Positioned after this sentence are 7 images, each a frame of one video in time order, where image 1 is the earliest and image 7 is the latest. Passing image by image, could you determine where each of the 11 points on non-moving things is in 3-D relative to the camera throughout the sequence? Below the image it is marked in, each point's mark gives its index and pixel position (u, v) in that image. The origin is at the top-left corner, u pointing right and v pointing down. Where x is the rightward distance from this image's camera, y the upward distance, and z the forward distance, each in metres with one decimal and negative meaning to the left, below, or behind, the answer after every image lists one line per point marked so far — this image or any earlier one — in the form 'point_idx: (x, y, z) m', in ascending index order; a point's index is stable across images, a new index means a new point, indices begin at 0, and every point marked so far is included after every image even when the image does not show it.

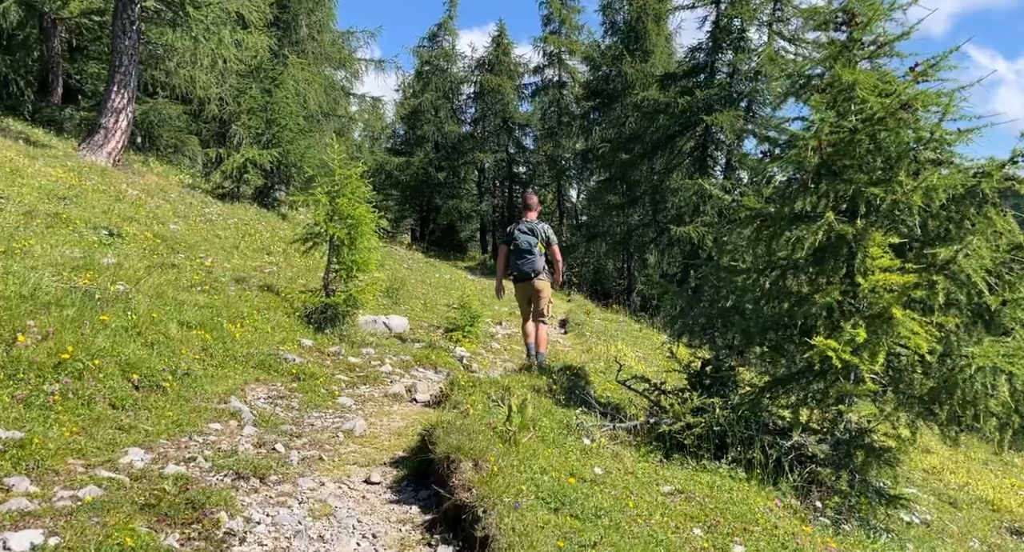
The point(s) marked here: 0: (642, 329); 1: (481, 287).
0: (+2.7, -1.1, +14.6) m
1: (-0.7, -0.3, +16.8) m
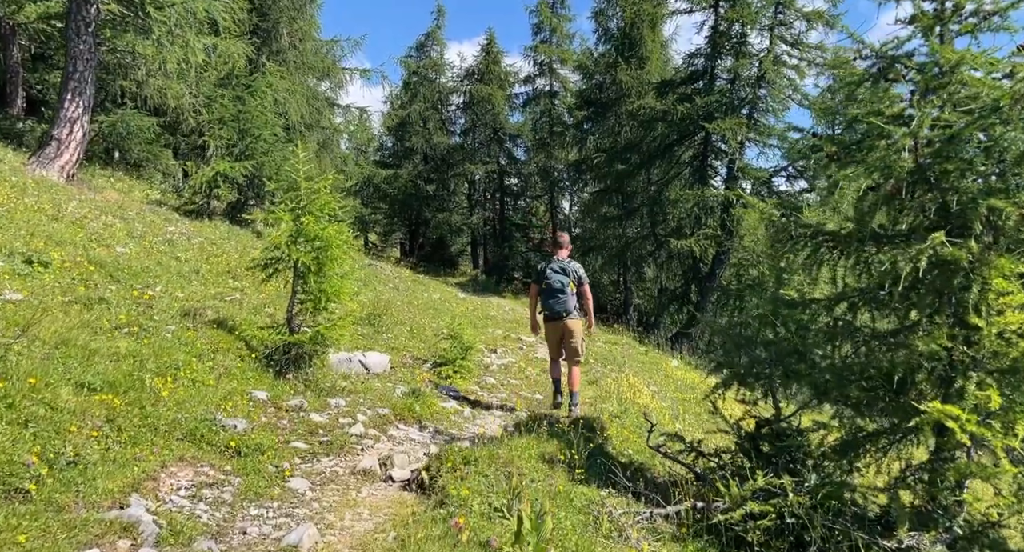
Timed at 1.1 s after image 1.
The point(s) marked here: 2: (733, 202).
0: (+2.6, -1.5, +13.5) m
1: (-0.9, -0.7, +15.7) m
2: (+5.9, +2.0, +19.4) m
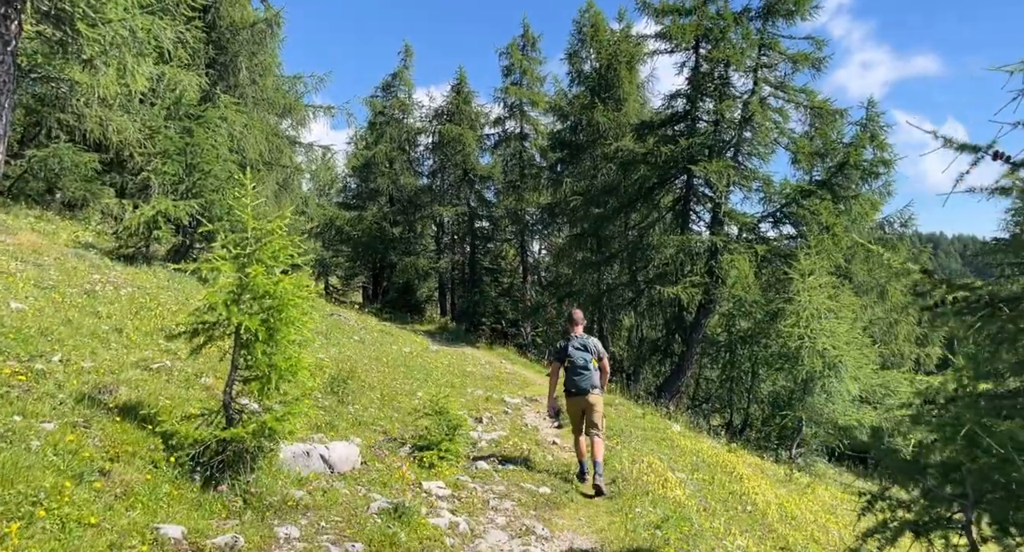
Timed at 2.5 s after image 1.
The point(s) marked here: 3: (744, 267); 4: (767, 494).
0: (+2.3, -2.4, +12.1) m
1: (-1.3, -1.7, +14.2) m
2: (+5.3, +0.7, +18.3) m
3: (+5.7, +0.2, +17.7) m
4: (+3.1, -2.6, +8.4) m
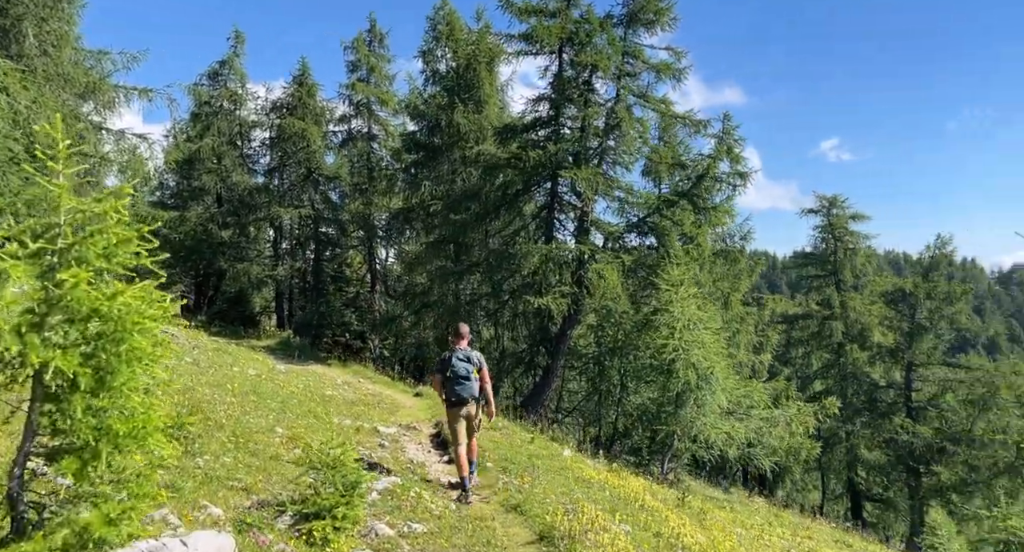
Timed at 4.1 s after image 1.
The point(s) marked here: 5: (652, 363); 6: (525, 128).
0: (+0.3, -2.5, +11.0) m
1: (-3.6, -1.8, +12.2) m
2: (+1.9, +0.5, +17.8) m
3: (+2.5, -0.1, +17.3) m
4: (+1.9, -2.7, +7.6) m
5: (+3.5, -2.1, +17.2) m
6: (+0.3, +4.1, +20.0) m
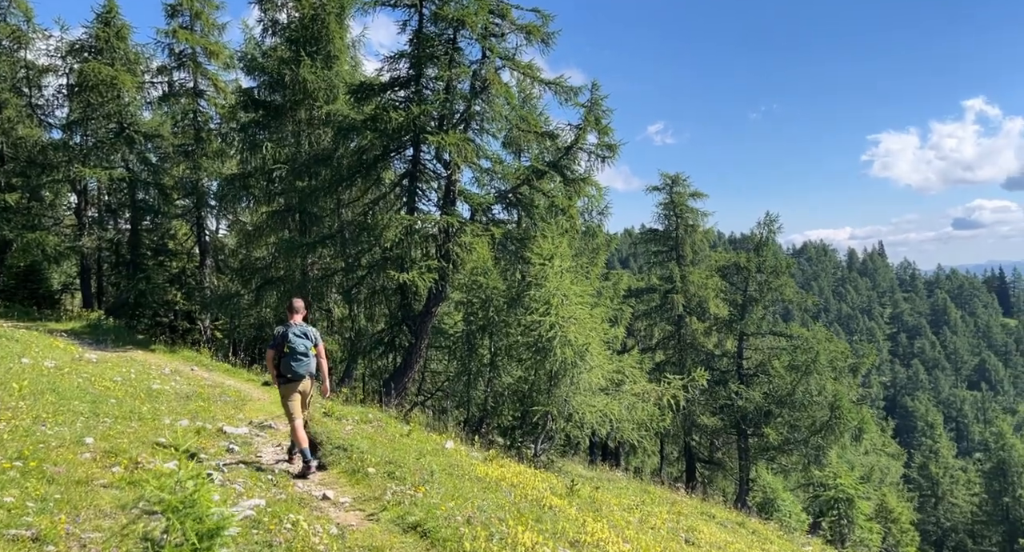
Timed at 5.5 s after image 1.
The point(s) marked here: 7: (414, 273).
0: (-1.4, -2.1, +9.7) m
1: (-5.5, -1.4, +10.0) m
2: (-1.3, +1.1, +16.6) m
3: (-0.6, +0.6, +16.2) m
4: (+0.9, -2.4, +6.7) m
5: (+0.4, -1.5, +16.4) m
6: (-3.3, +4.8, +18.3) m
7: (-2.2, +0.1, +16.1) m
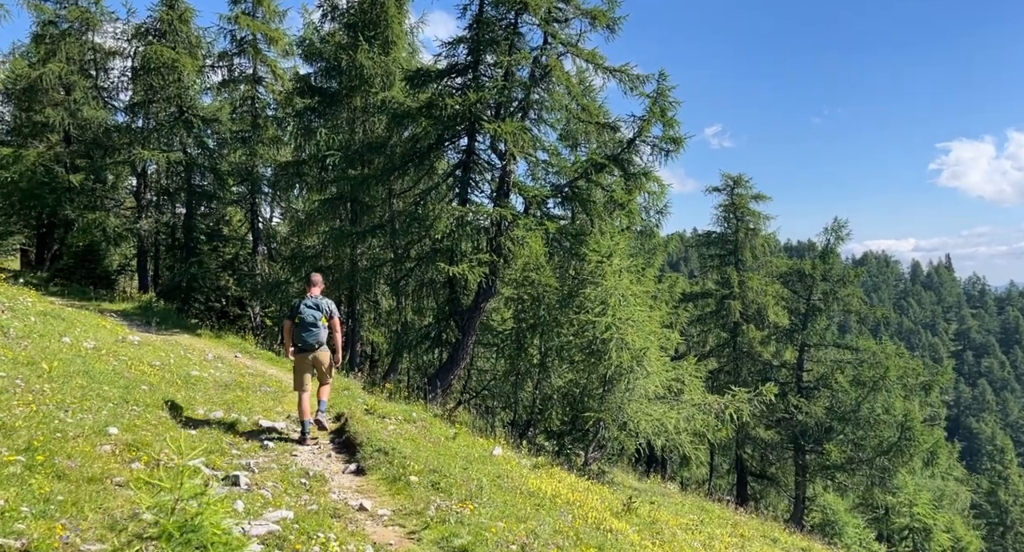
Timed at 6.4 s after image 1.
0: (-0.7, -2.0, +9.0) m
1: (-4.7, -1.1, +9.6) m
2: (-0.1, +1.2, +15.8) m
3: (+0.6, +0.6, +15.4) m
4: (+1.4, -2.4, +5.9) m
5: (+1.5, -1.4, +15.6) m
6: (-1.8, +5.0, +17.7) m
7: (-1.0, +0.2, +15.5) m
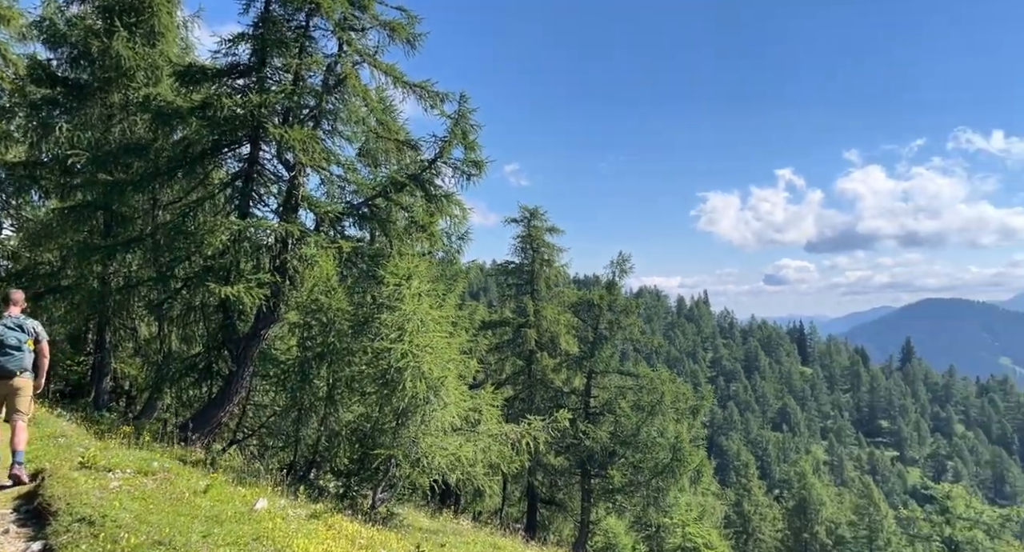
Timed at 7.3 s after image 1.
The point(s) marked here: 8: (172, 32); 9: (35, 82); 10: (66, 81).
0: (-3.1, -2.2, +7.4) m
1: (-7.1, -1.2, +6.9) m
2: (-4.3, +0.7, +14.3) m
3: (-3.6, +0.2, +14.0) m
4: (-0.2, -2.5, +4.9) m
5: (-2.8, -1.9, +14.3) m
6: (-6.4, +4.5, +15.7) m
7: (-5.1, -0.2, +13.6) m
8: (-8.5, +6.1, +18.1) m
9: (-11.7, +4.8, +17.8) m
10: (-11.0, +4.9, +17.8) m
